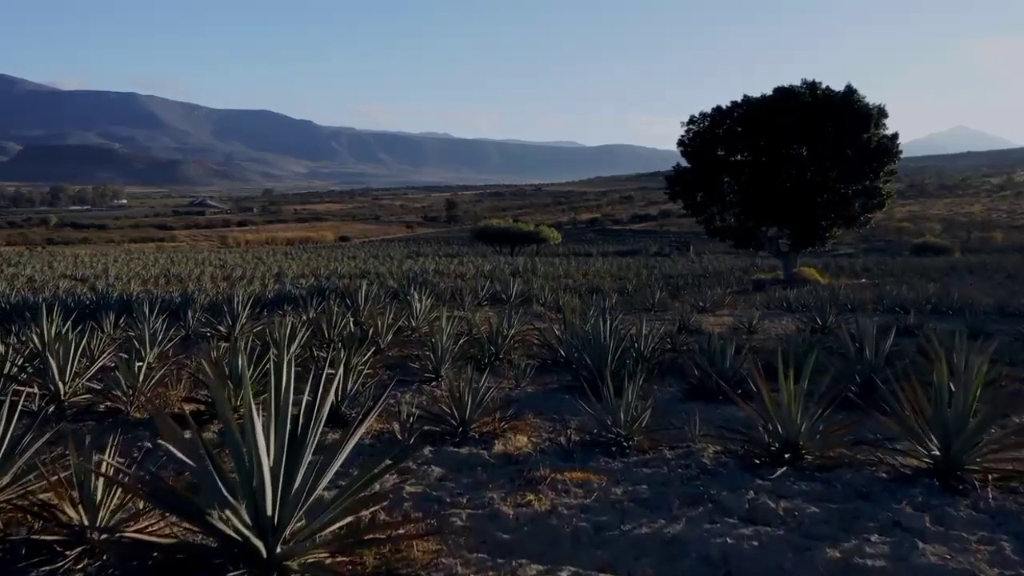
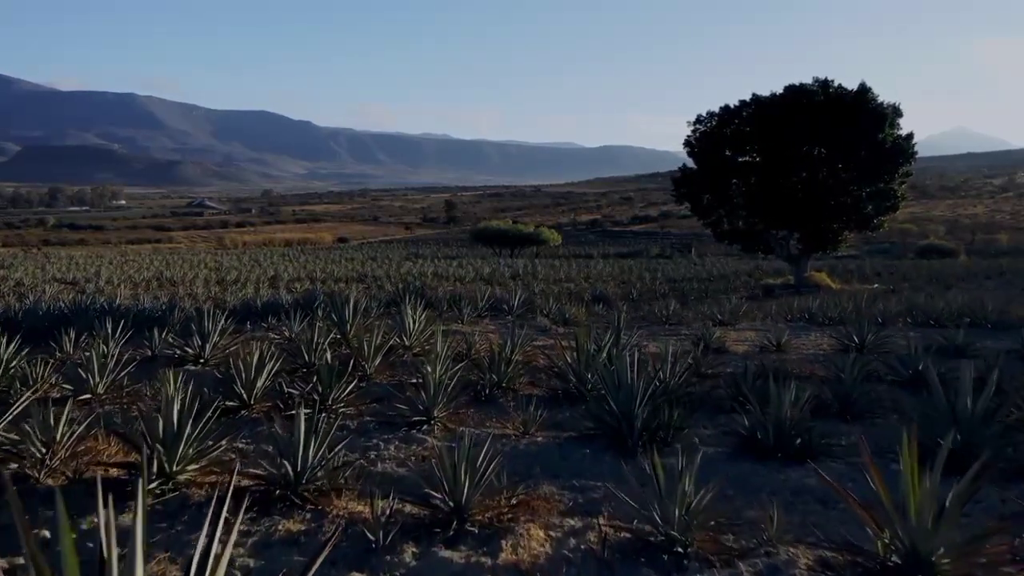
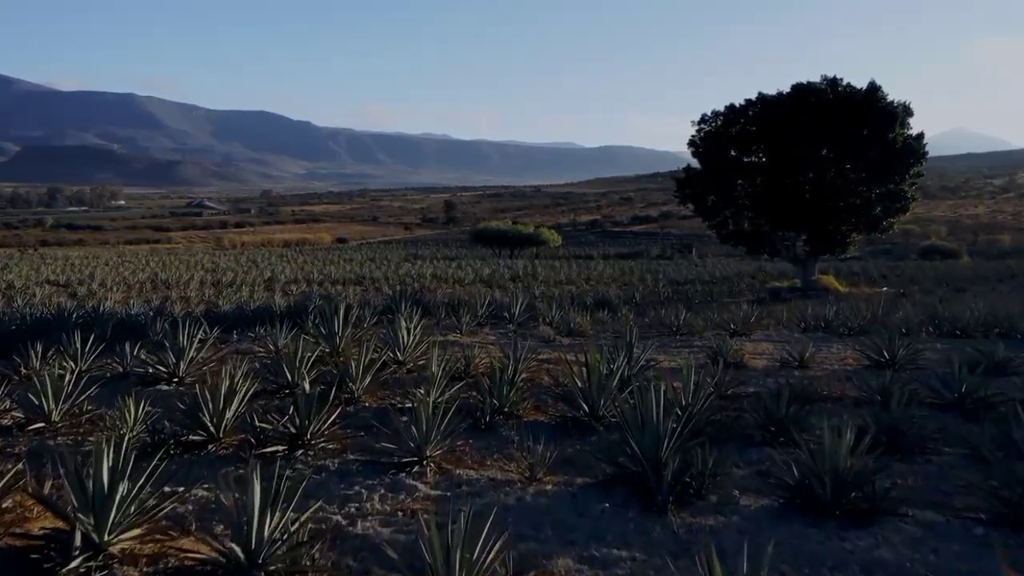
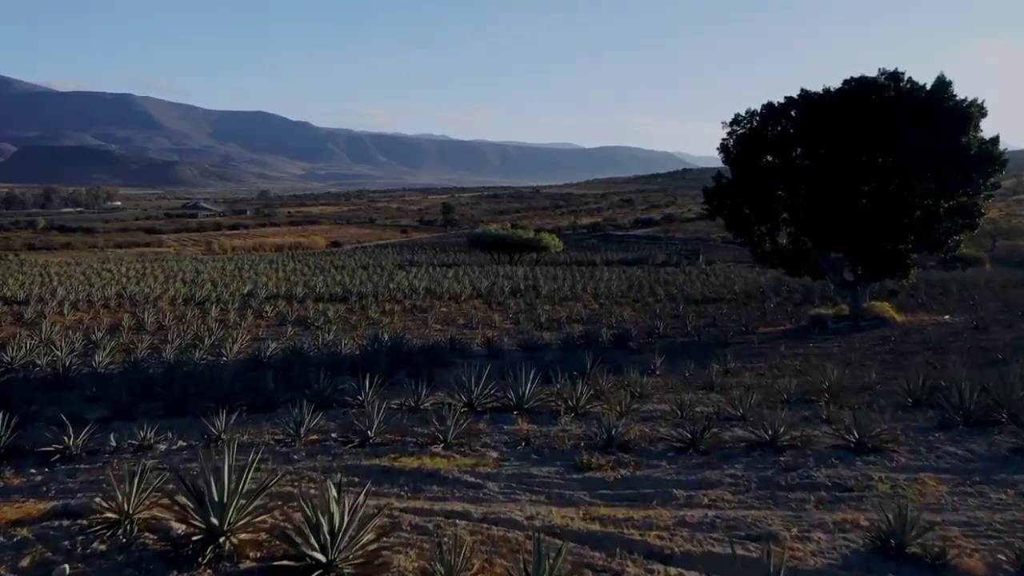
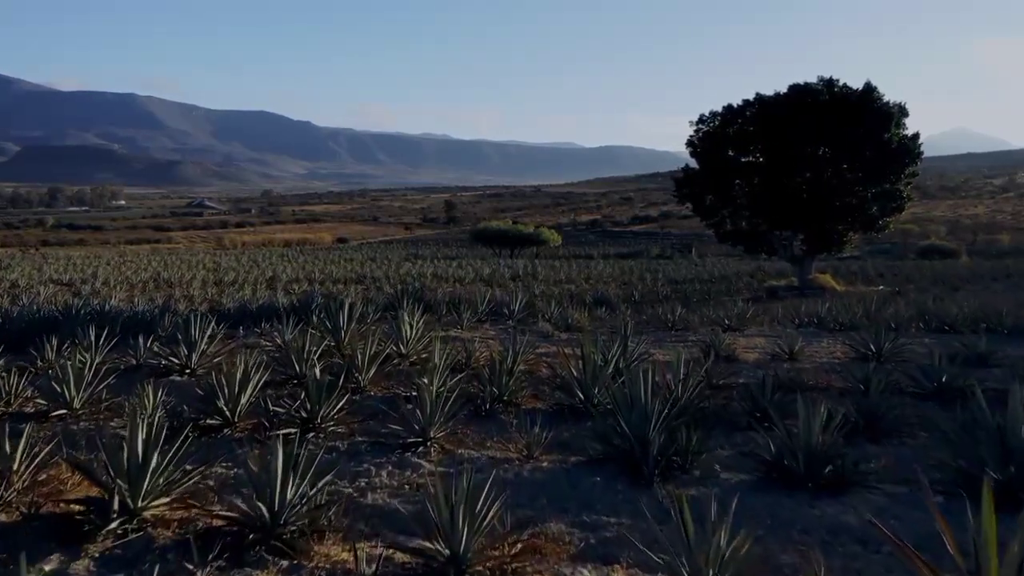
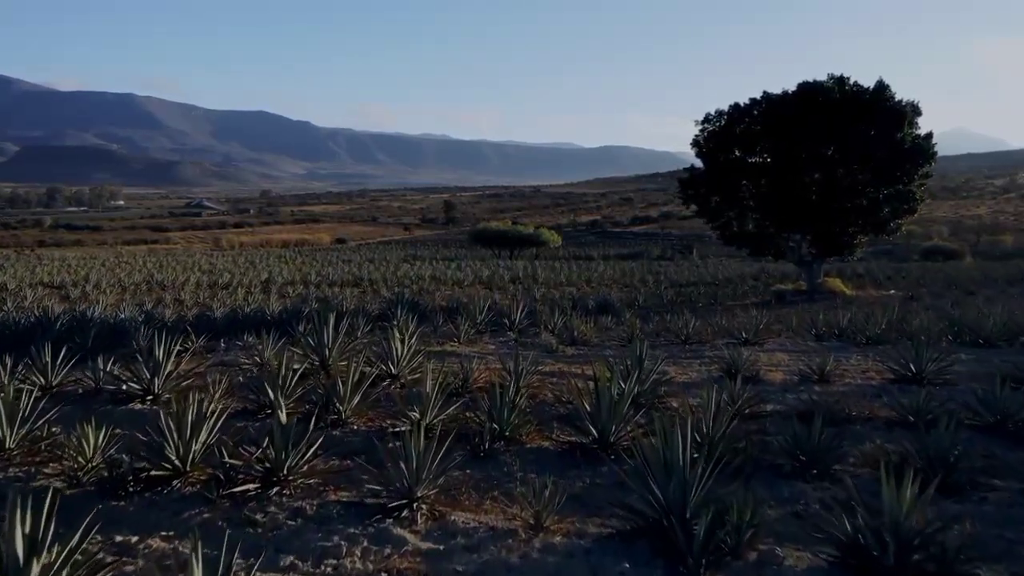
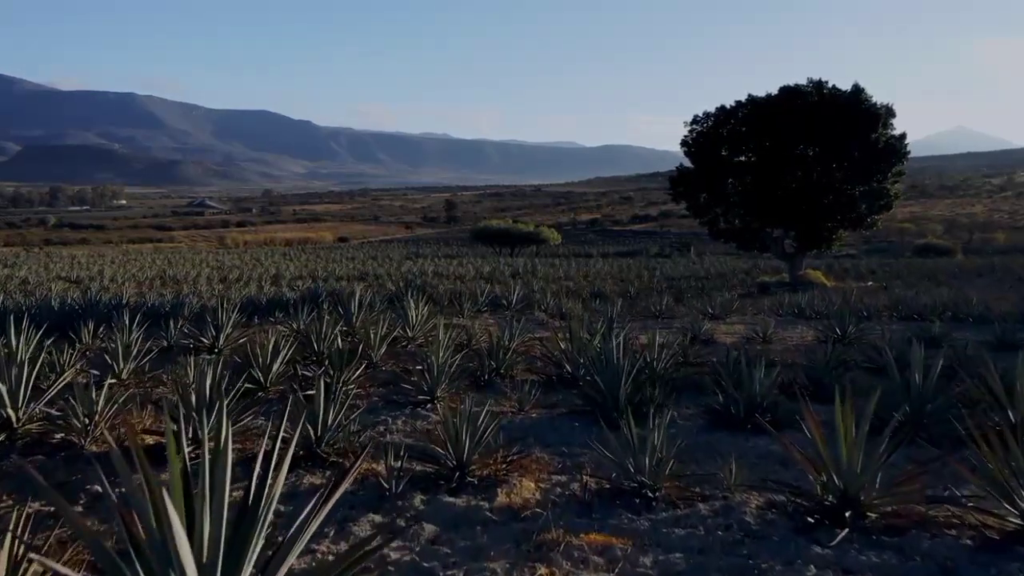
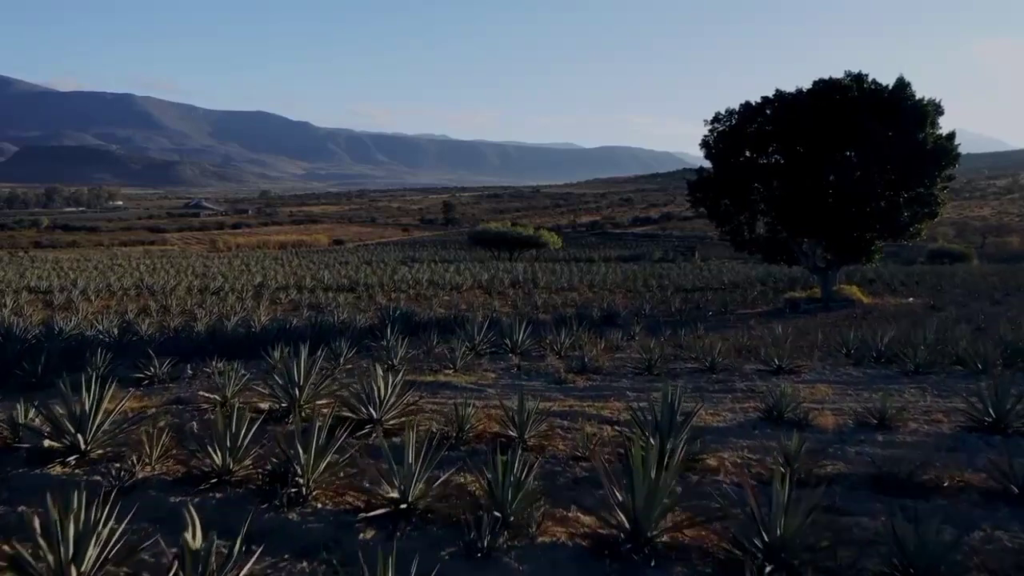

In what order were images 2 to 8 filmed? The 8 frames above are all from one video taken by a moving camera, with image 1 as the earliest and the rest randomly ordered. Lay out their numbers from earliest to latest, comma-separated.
7, 2, 5, 3, 6, 8, 4
